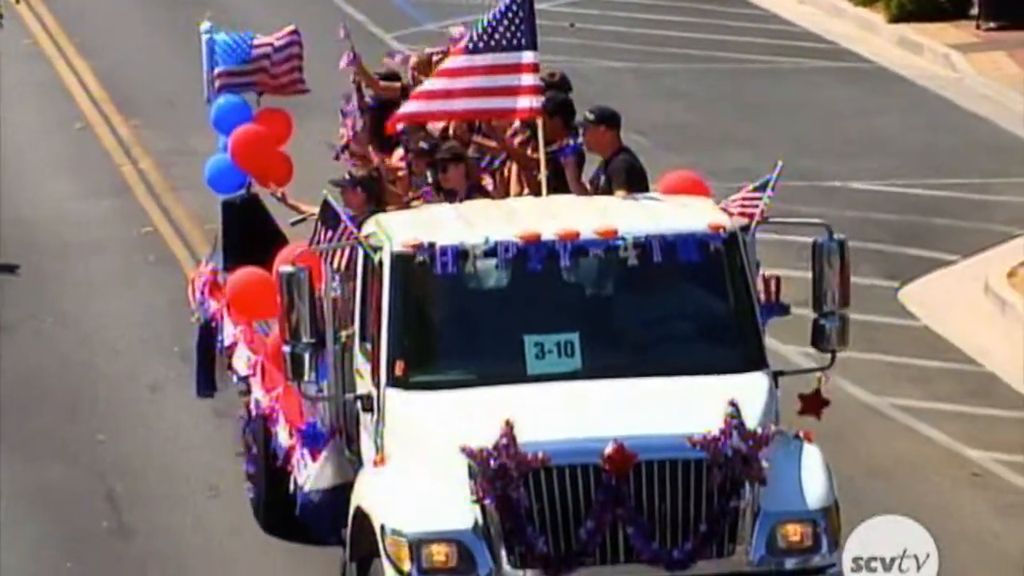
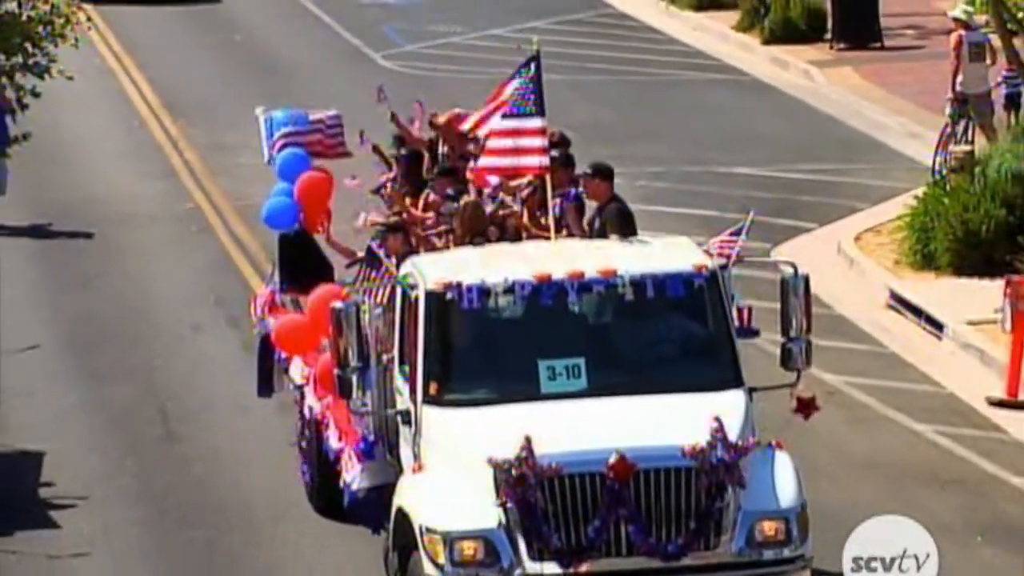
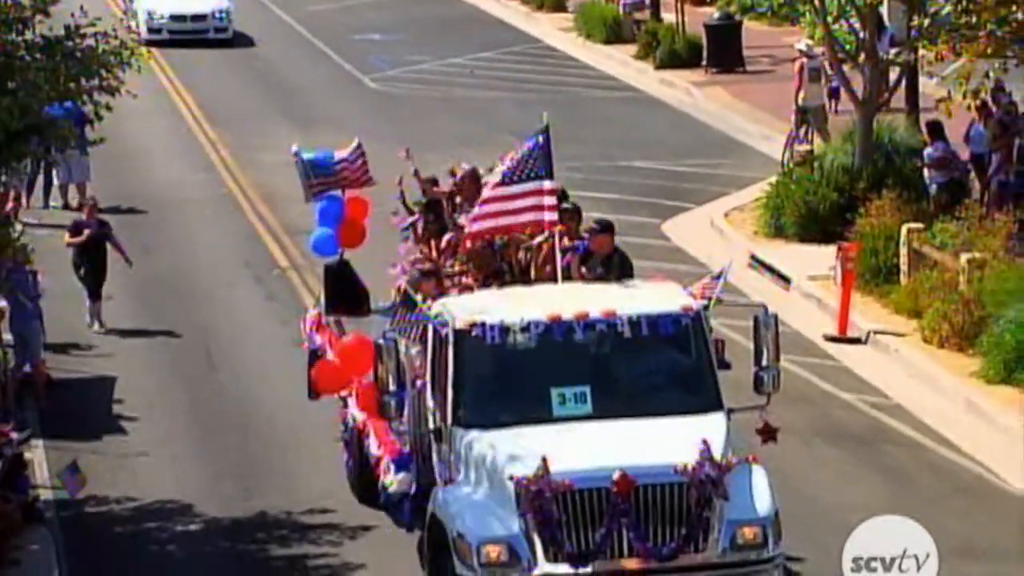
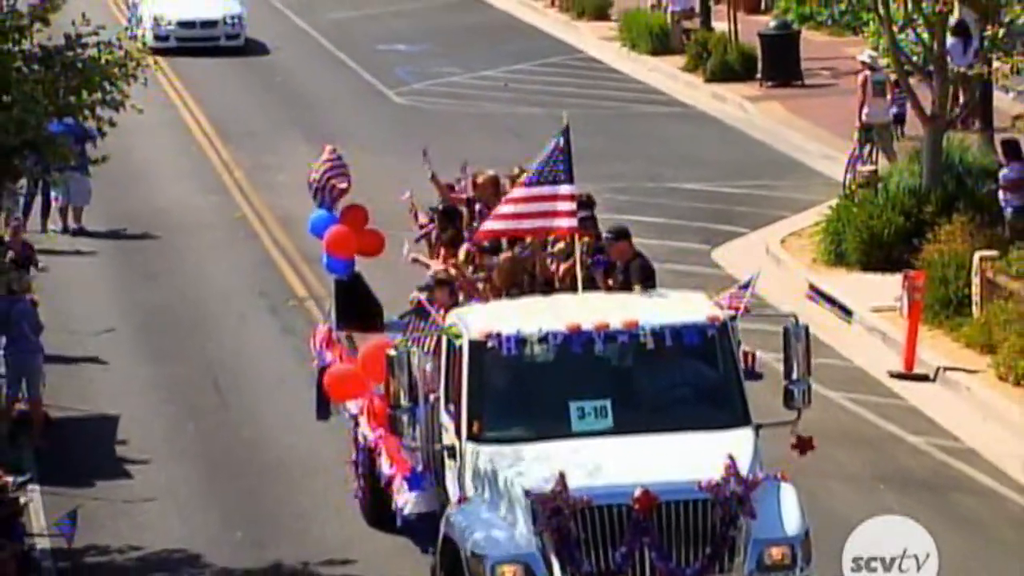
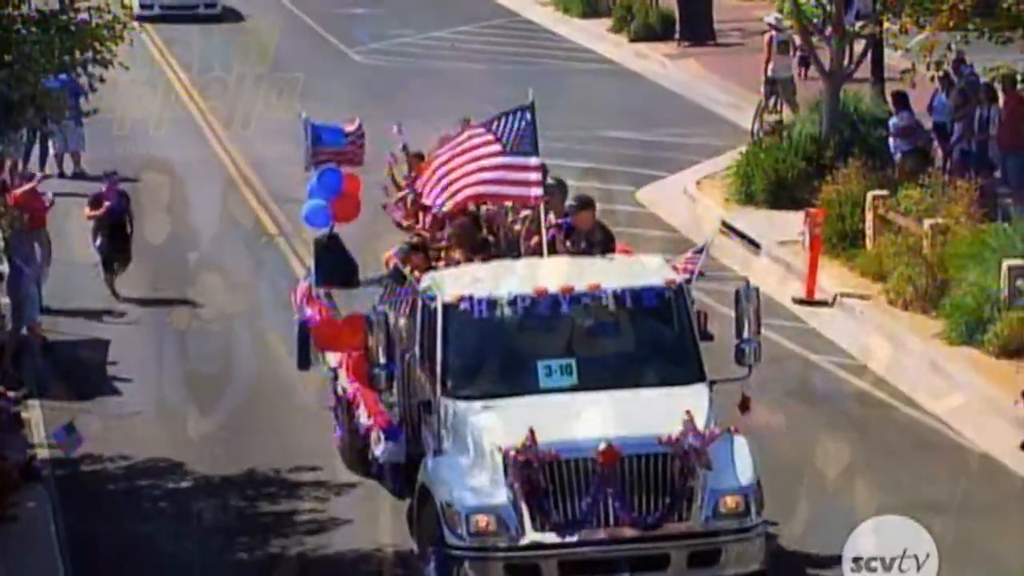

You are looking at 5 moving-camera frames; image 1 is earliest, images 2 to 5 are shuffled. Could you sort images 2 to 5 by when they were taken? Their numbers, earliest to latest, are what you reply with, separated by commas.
2, 4, 3, 5
